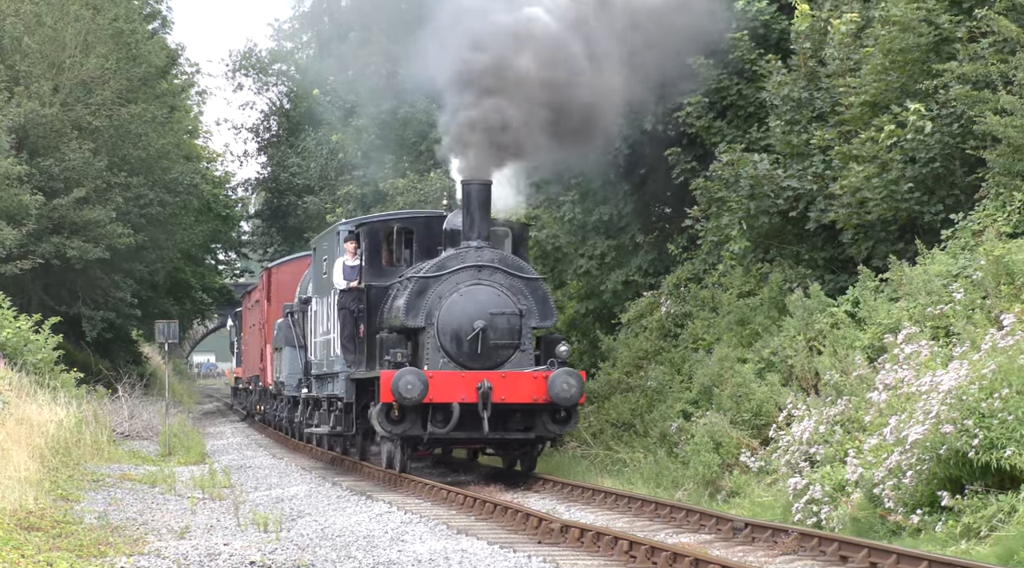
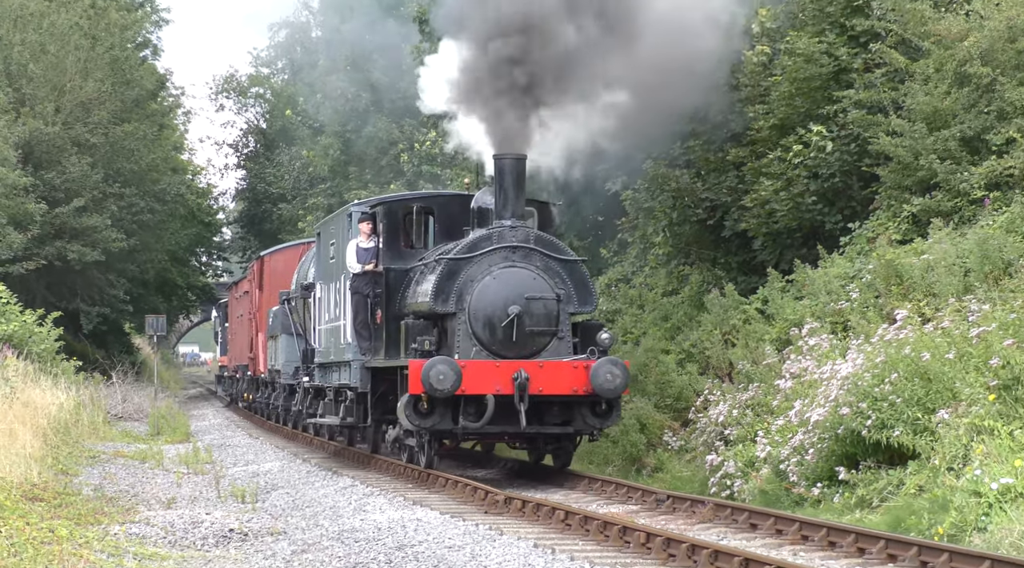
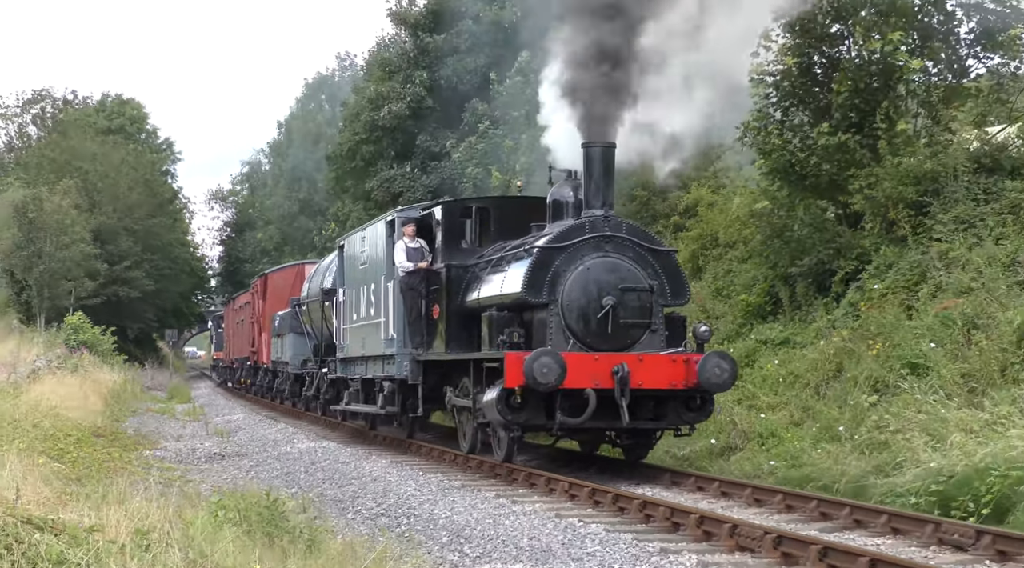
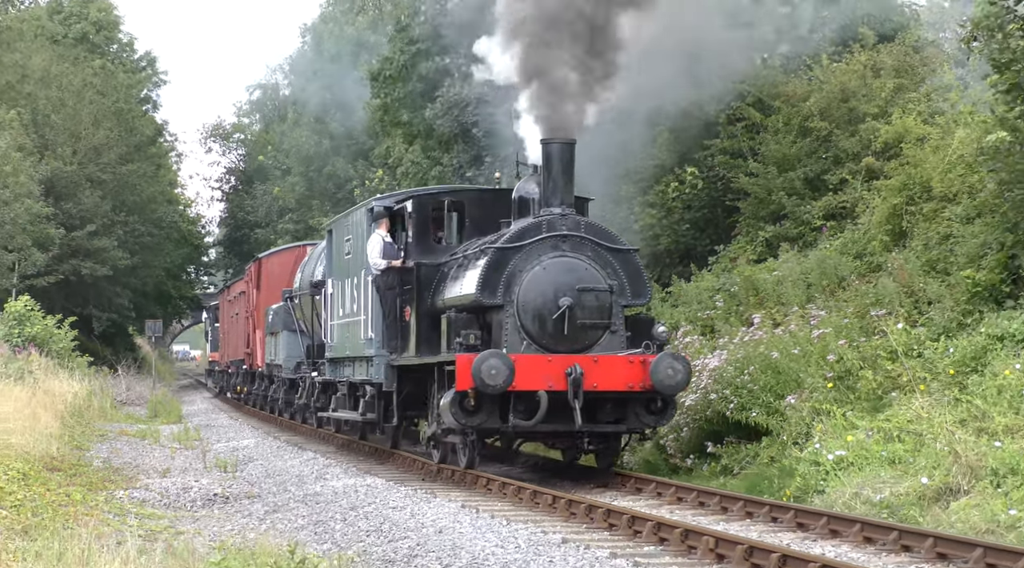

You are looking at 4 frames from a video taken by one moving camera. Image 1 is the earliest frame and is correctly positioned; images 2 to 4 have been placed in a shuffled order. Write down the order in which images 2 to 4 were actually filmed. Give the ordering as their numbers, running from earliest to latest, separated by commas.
2, 4, 3
